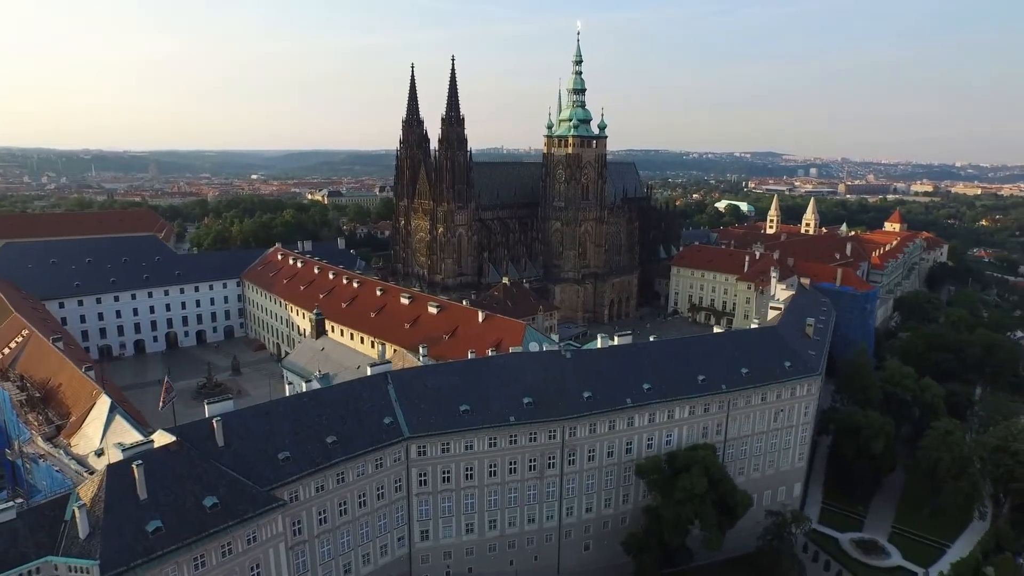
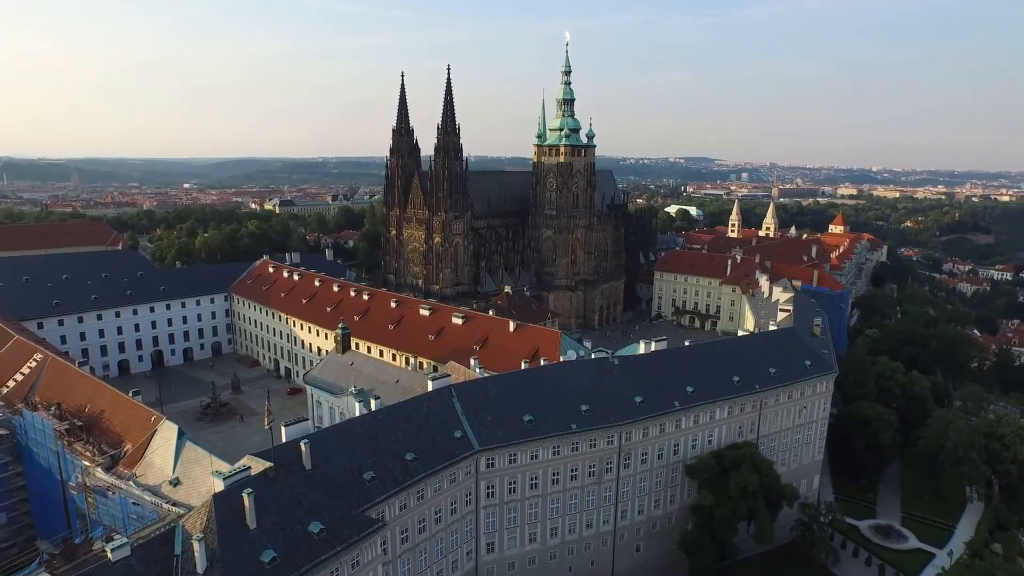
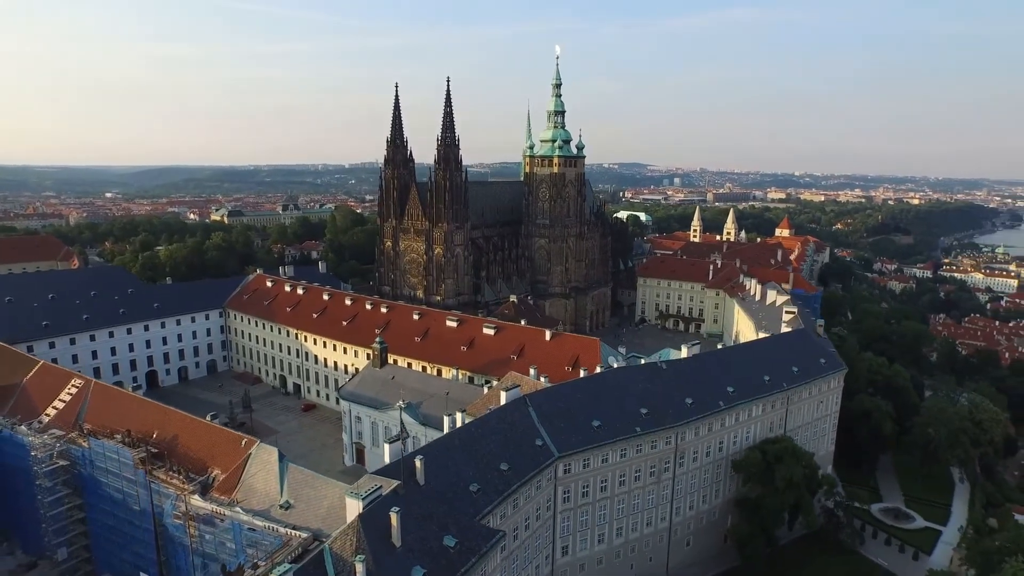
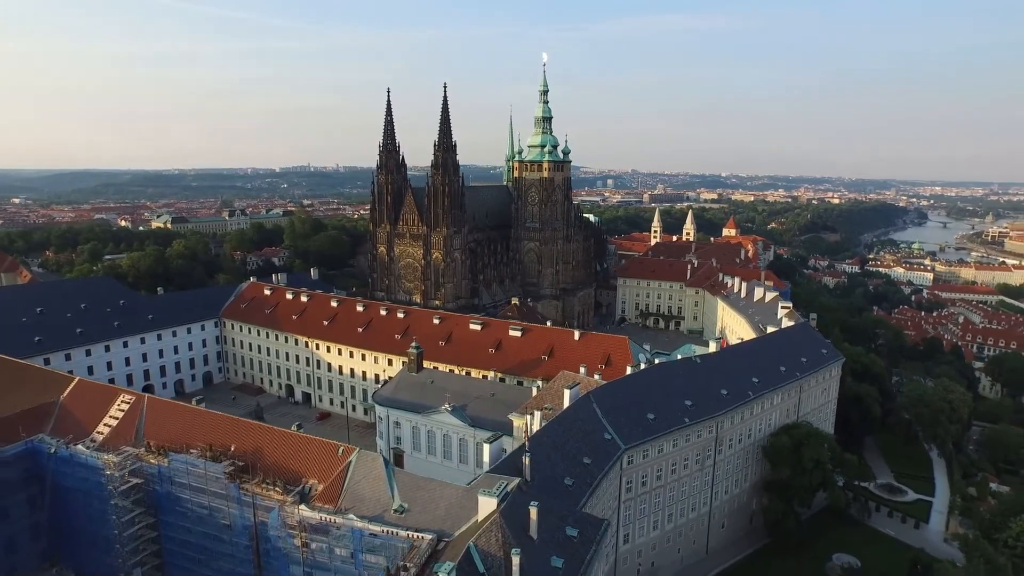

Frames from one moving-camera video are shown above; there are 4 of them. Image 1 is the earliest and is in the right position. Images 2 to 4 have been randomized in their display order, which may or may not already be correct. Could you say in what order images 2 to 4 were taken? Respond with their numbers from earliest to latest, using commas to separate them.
2, 3, 4
